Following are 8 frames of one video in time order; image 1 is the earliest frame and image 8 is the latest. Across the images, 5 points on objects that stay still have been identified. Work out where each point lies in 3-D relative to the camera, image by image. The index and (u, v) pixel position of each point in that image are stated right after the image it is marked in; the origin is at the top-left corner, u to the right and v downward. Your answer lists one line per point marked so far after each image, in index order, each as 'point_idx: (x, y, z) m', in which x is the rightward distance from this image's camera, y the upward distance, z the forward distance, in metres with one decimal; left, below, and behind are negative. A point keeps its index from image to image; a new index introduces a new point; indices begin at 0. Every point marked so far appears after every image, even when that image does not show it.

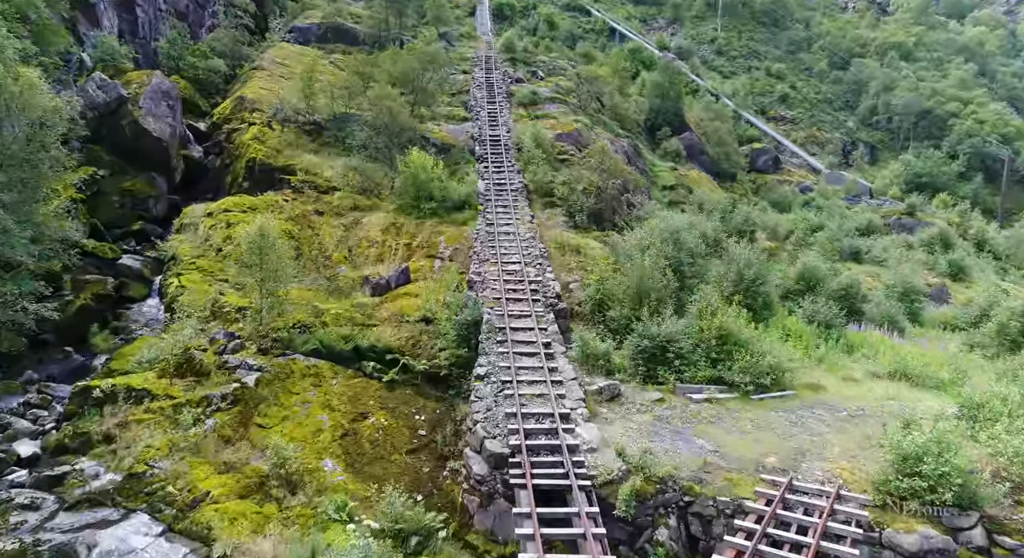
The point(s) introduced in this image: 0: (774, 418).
0: (+6.0, -3.2, +14.3) m
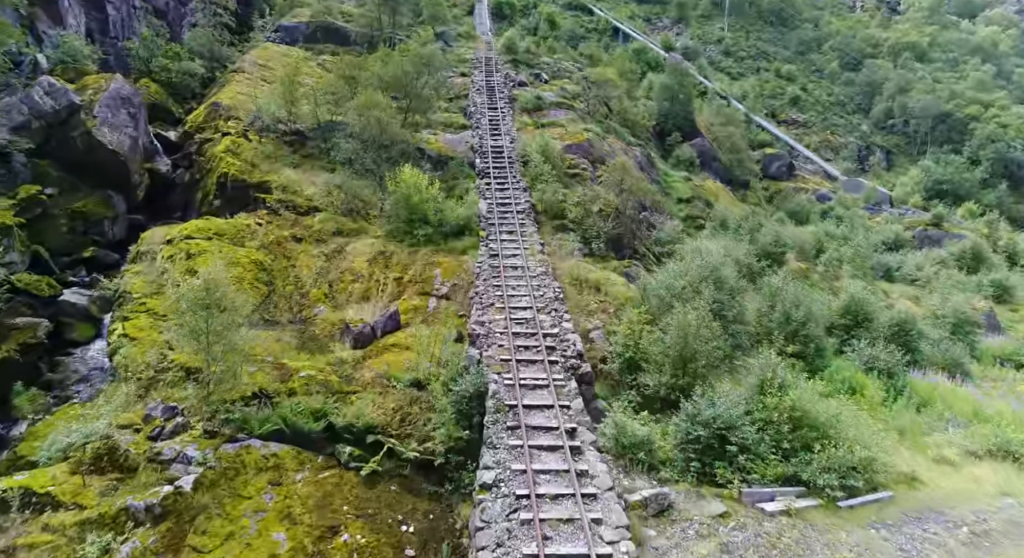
0: (+6.3, -4.6, +10.8) m
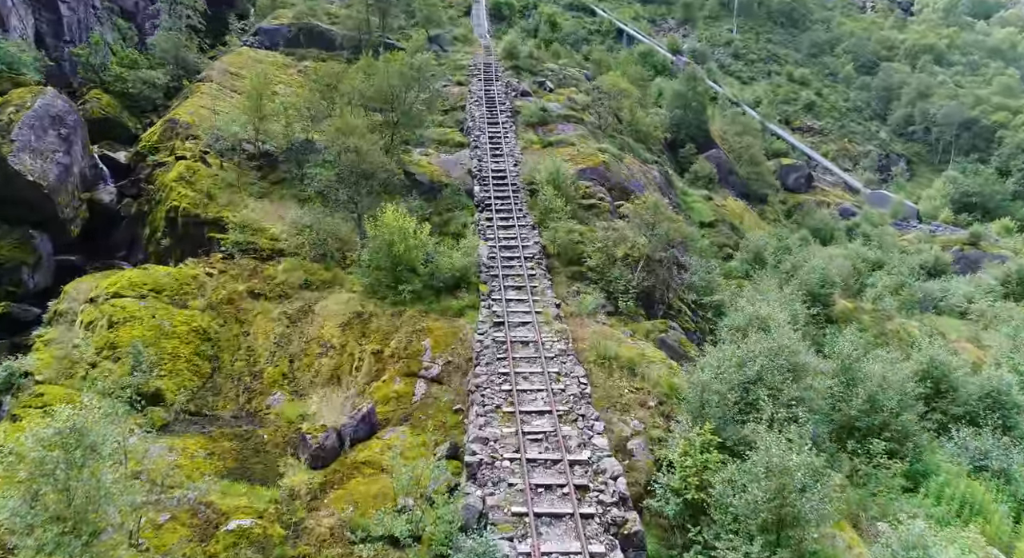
0: (+6.7, -6.6, +6.3) m
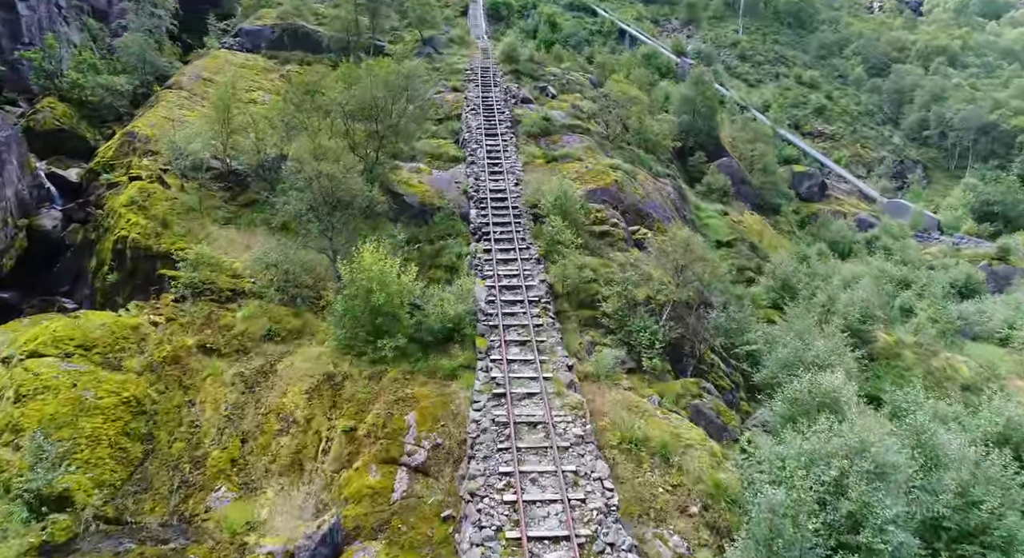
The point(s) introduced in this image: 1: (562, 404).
0: (+6.8, -8.0, +3.0) m
1: (+1.1, -2.7, +13.7) m
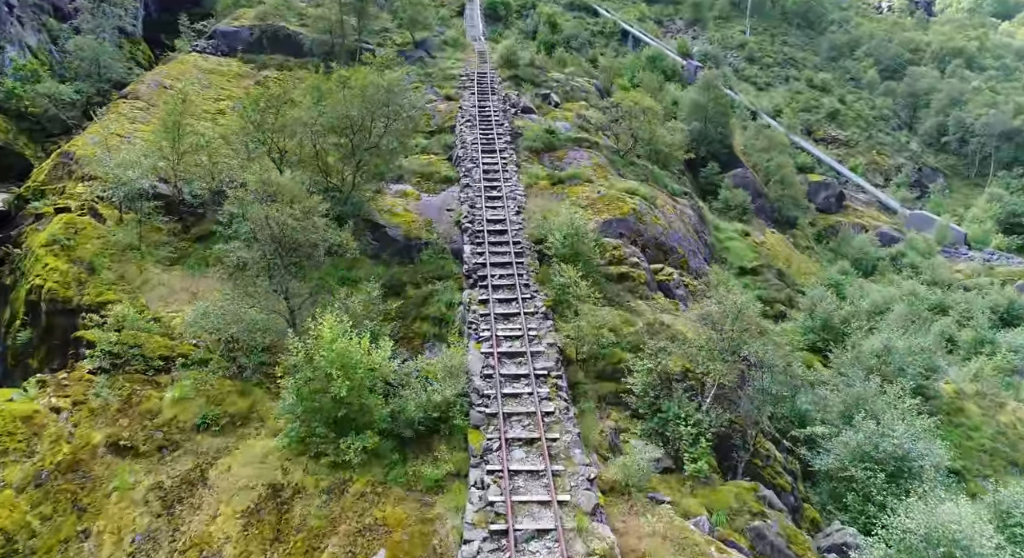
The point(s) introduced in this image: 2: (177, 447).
0: (+6.9, -9.5, -0.6) m
1: (+1.2, -4.3, +10.0) m
2: (-6.9, -3.4, +12.9) m
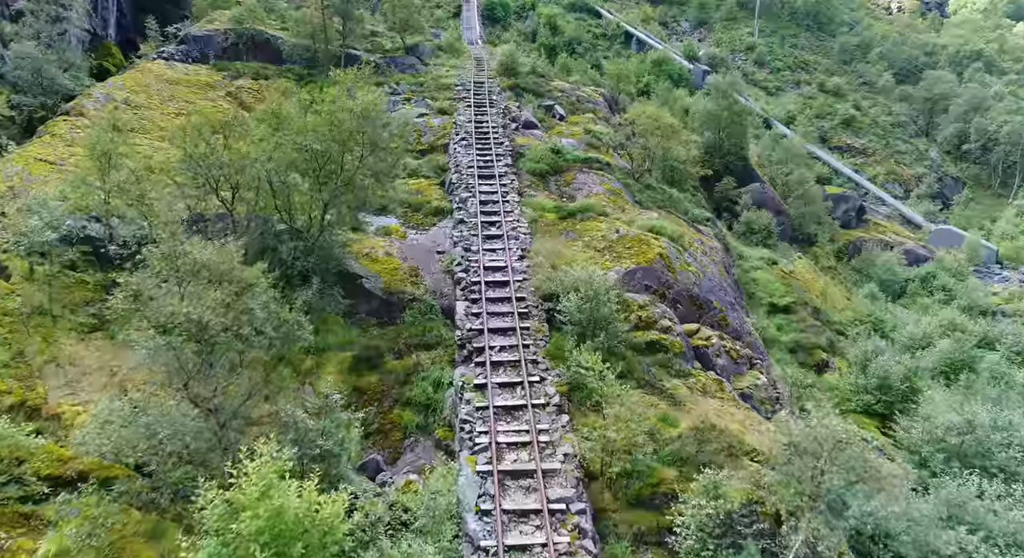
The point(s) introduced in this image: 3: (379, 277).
0: (+7.0, -11.2, -4.4) m
1: (+1.3, -6.0, +6.3) m
2: (-6.8, -5.2, +9.1) m
3: (-3.8, +0.1, +17.2) m
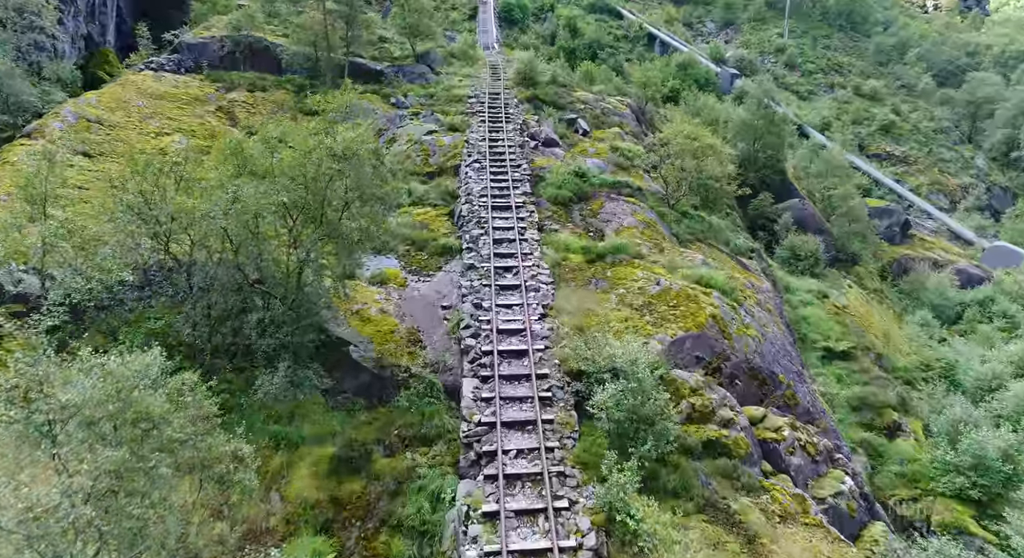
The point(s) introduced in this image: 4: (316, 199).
0: (+6.9, -12.8, -7.8) m
1: (+1.4, -7.6, +3.0) m
2: (-6.6, -6.7, +6.1) m
3: (-3.3, -1.5, +14.0) m
4: (-4.3, +2.0, +13.6) m
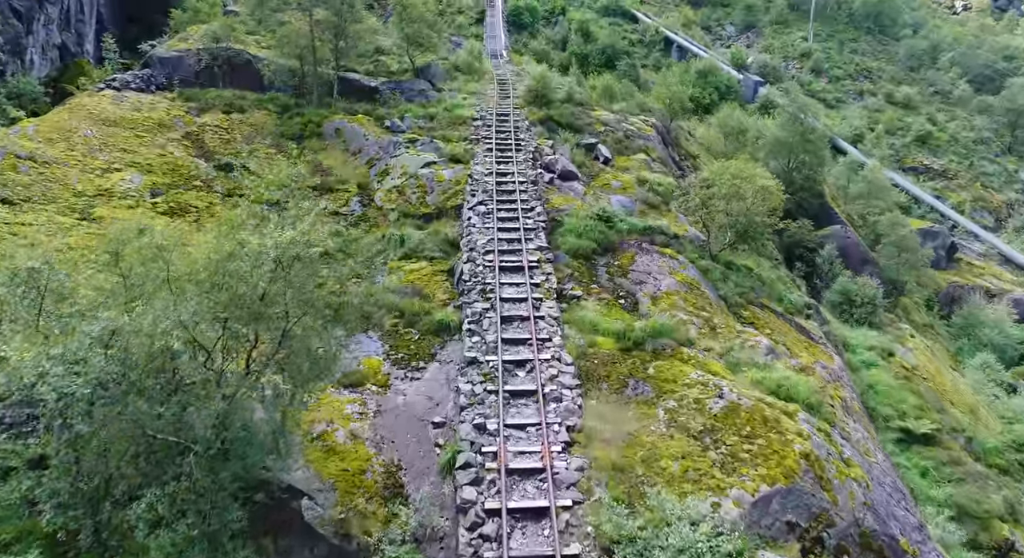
0: (+6.8, -15.0, -12.0) m
1: (+1.5, -9.8, -1.1) m
2: (-6.5, -8.9, +2.1) m
3: (-3.1, -3.7, +10.0) m
4: (-4.1, -0.2, +9.6) m
